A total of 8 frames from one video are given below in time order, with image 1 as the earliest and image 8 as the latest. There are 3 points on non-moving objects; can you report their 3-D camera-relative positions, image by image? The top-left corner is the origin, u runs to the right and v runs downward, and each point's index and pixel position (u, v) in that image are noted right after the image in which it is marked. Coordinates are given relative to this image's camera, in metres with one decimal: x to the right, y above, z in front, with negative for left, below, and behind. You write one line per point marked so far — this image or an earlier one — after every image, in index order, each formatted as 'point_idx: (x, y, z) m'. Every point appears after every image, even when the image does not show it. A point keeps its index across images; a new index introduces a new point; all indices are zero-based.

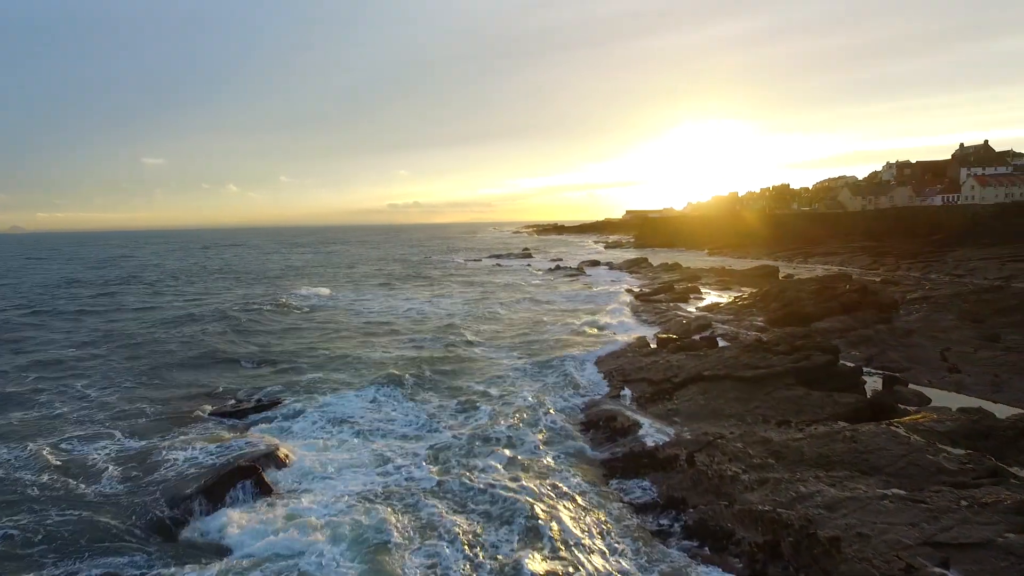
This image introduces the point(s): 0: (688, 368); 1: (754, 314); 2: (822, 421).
0: (+3.6, -1.6, +12.3) m
1: (+7.3, -0.8, +18.6) m
2: (+4.6, -2.0, +9.1) m
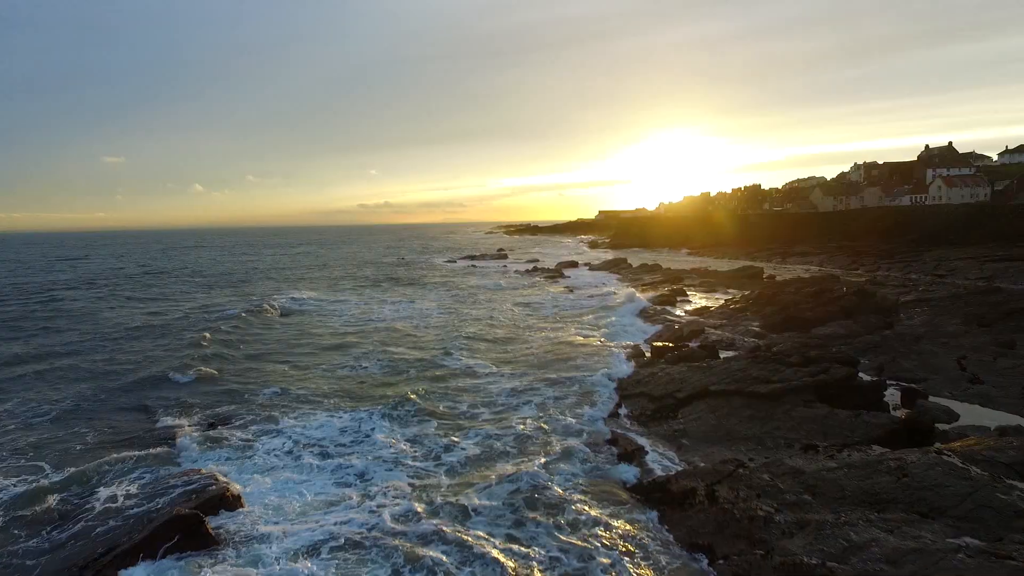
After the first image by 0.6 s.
0: (+3.3, -1.7, +11.2) m
1: (+6.8, -0.9, +17.7) m
2: (+4.5, -2.1, +8.0) m
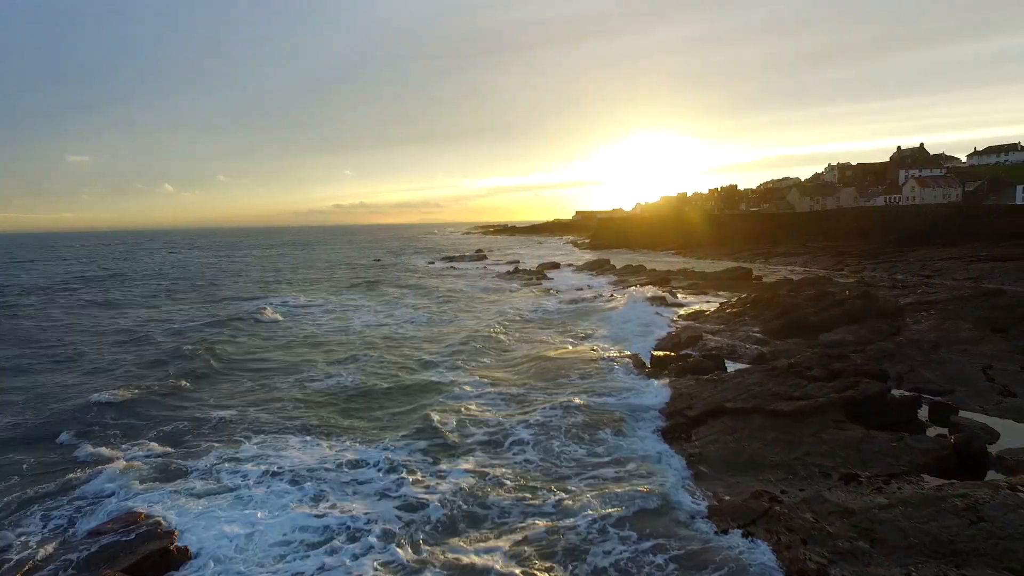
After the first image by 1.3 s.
0: (+3.2, -1.8, +10.1) m
1: (+6.4, -1.0, +16.8) m
2: (+4.5, -2.2, +7.0) m
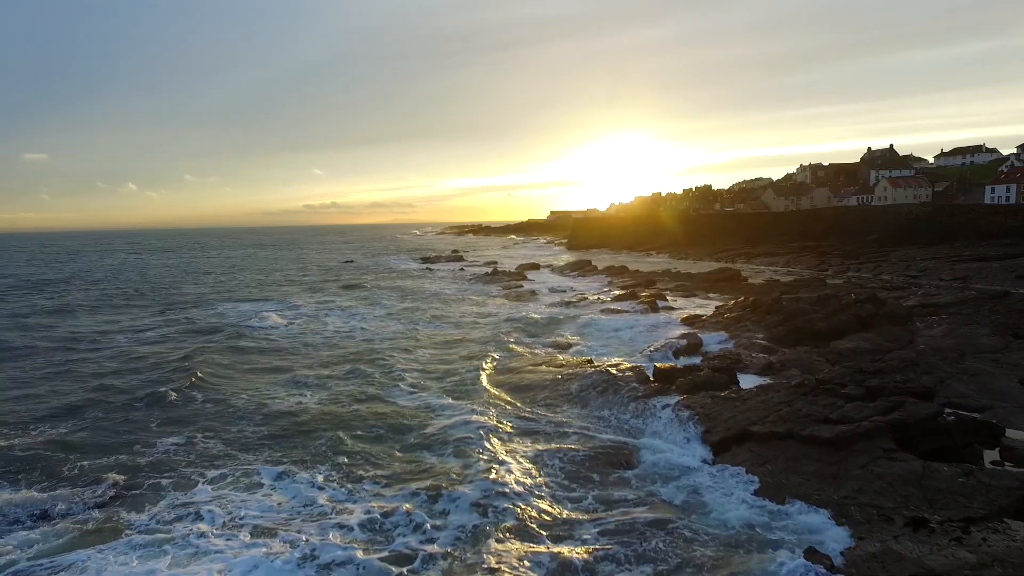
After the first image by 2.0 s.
0: (+3.1, -1.9, +8.9) m
1: (+6.1, -1.0, +15.7) m
2: (+4.5, -2.3, +5.9) m
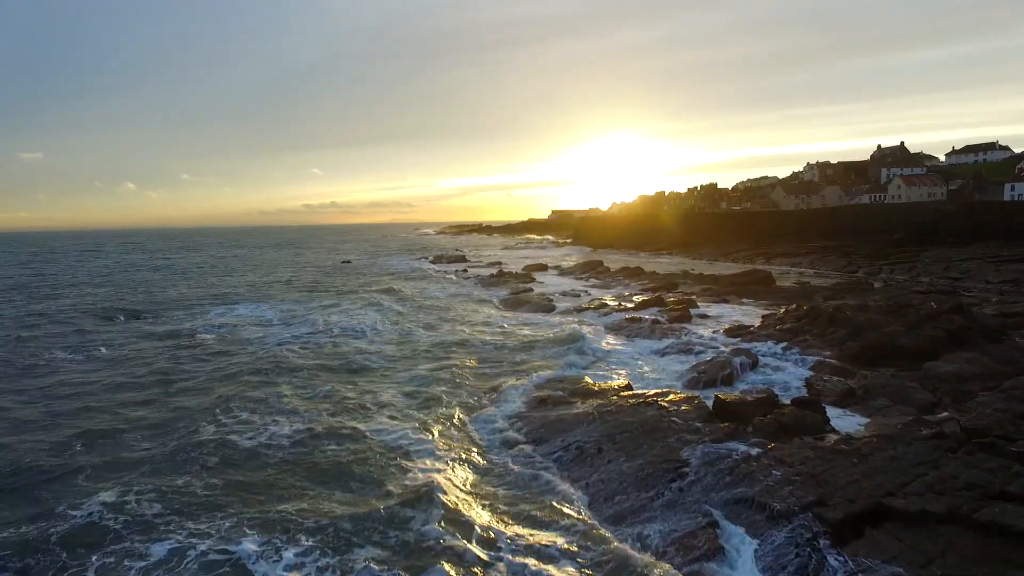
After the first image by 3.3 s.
0: (+3.5, -2.1, +6.5) m
1: (+6.5, -1.2, +13.3) m
2: (+4.9, -2.5, +3.5) m
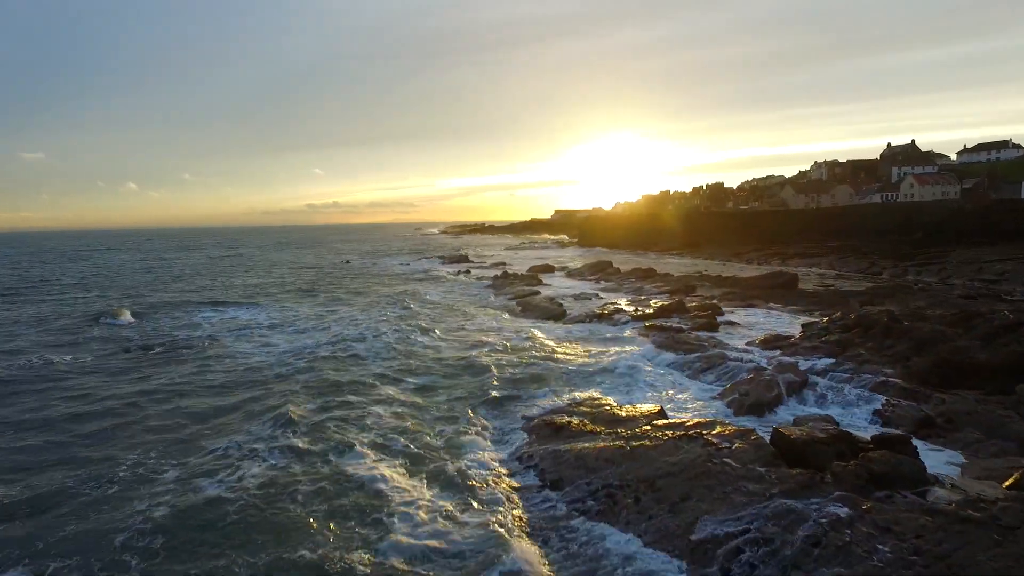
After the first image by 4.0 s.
0: (+3.7, -2.2, +4.8) m
1: (+6.7, -1.3, +11.5) m
2: (+5.1, -2.6, +1.7) m
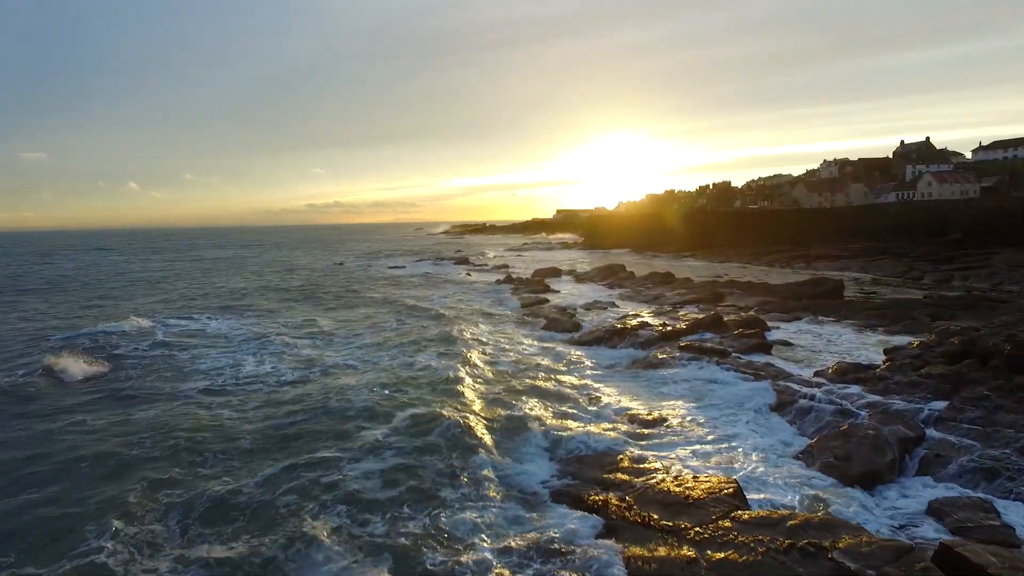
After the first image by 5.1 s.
0: (+3.9, -2.5, +1.8) m
1: (+6.8, -1.6, +8.6) m
2: (+5.3, -2.9, -1.2) m
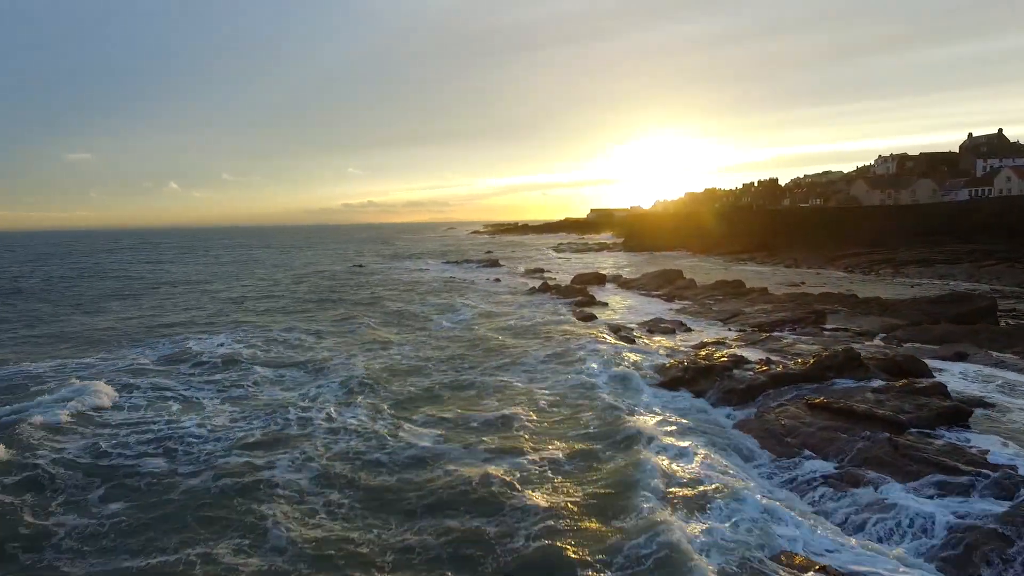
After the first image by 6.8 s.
0: (+3.9, -3.0, -3.0) m
1: (+7.2, -2.1, +3.6) m
2: (+5.2, -3.3, -6.1) m
